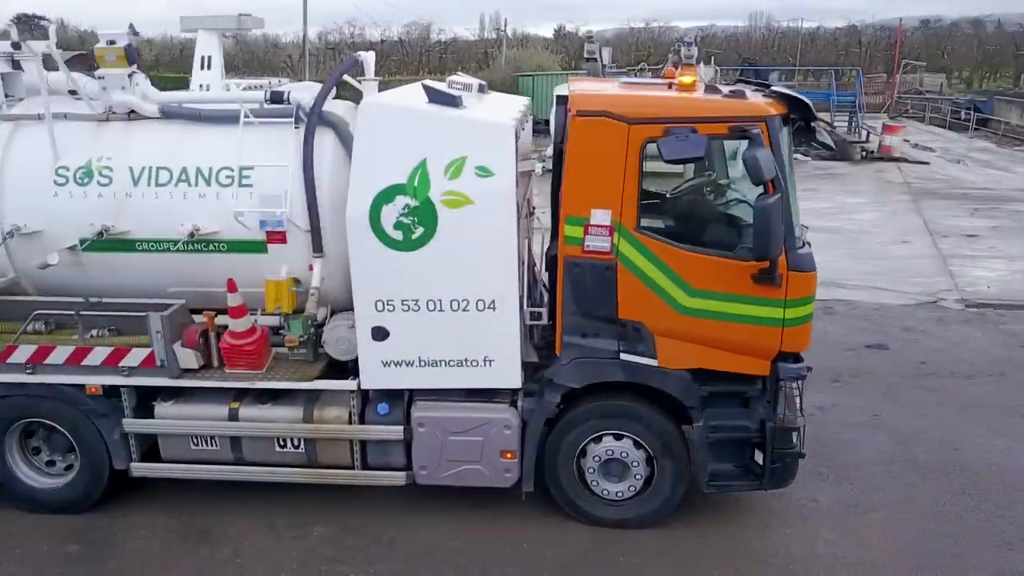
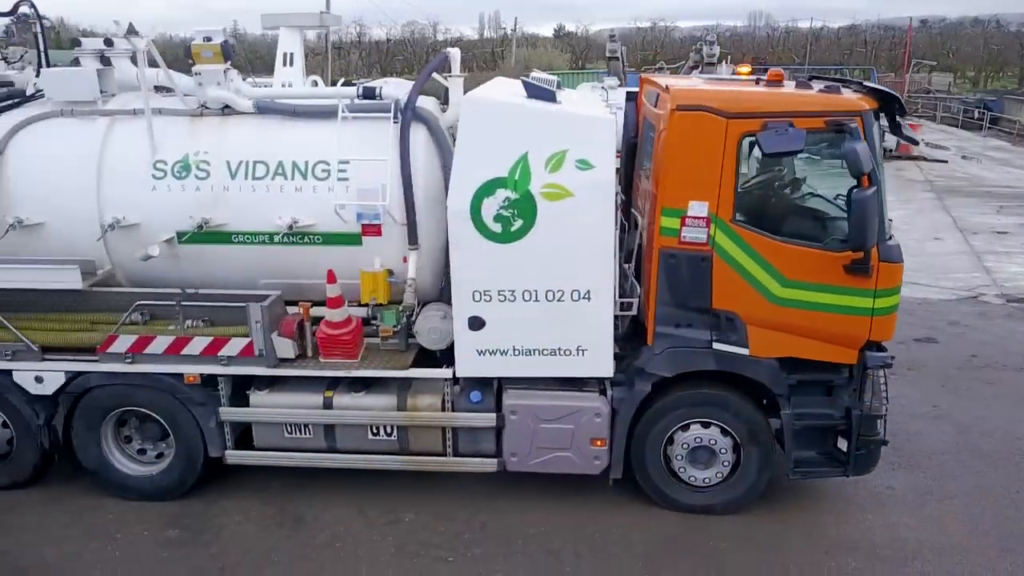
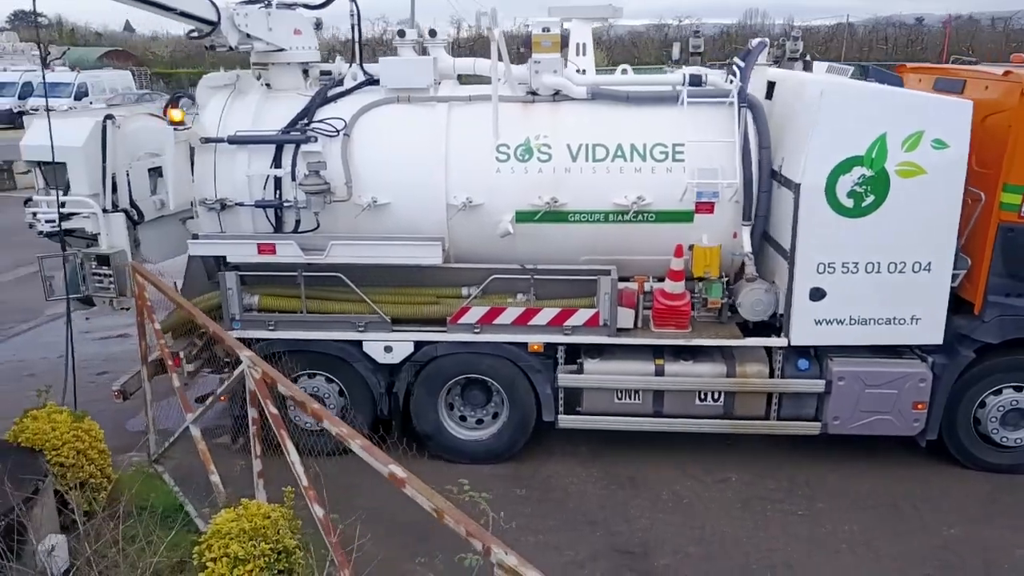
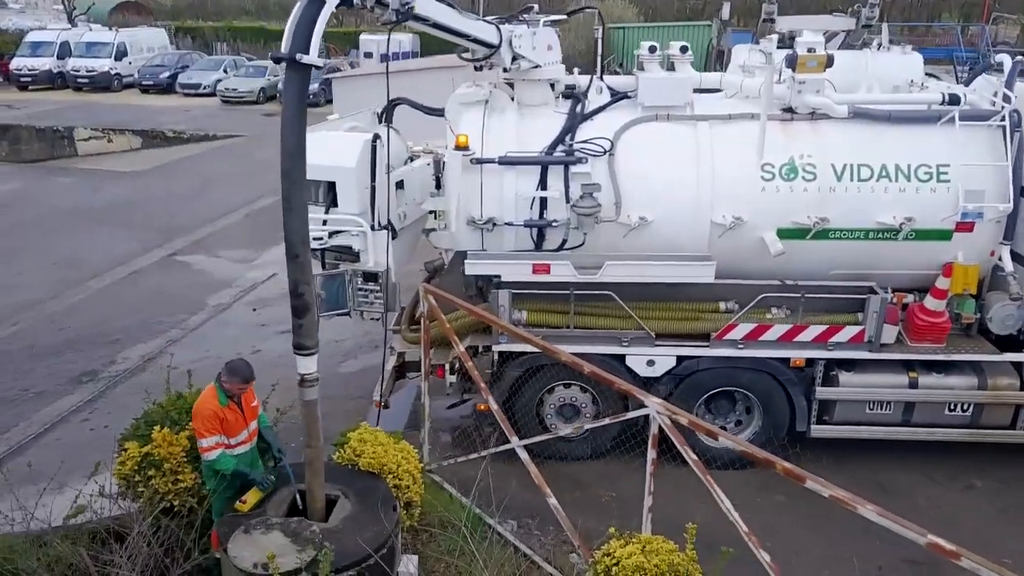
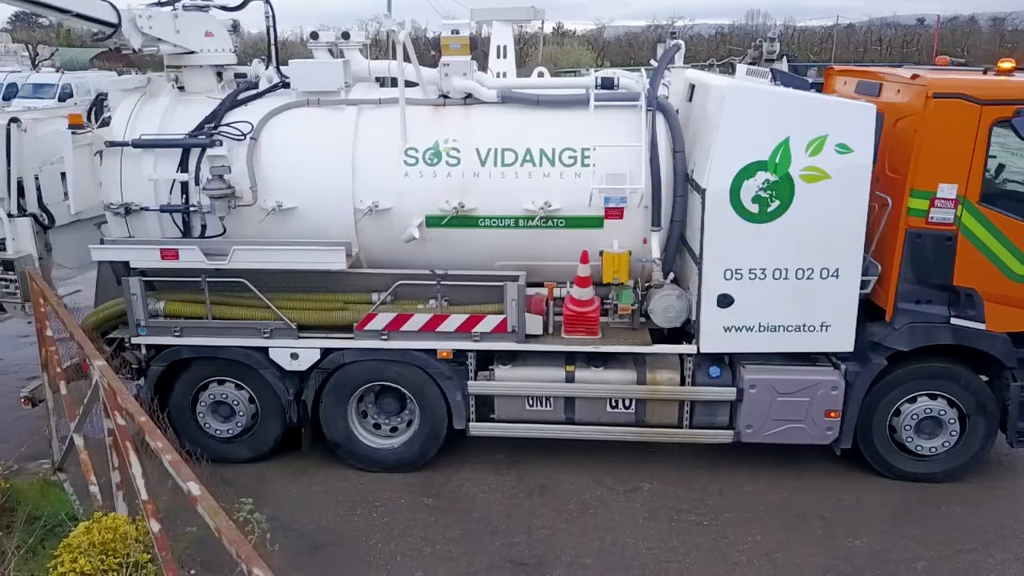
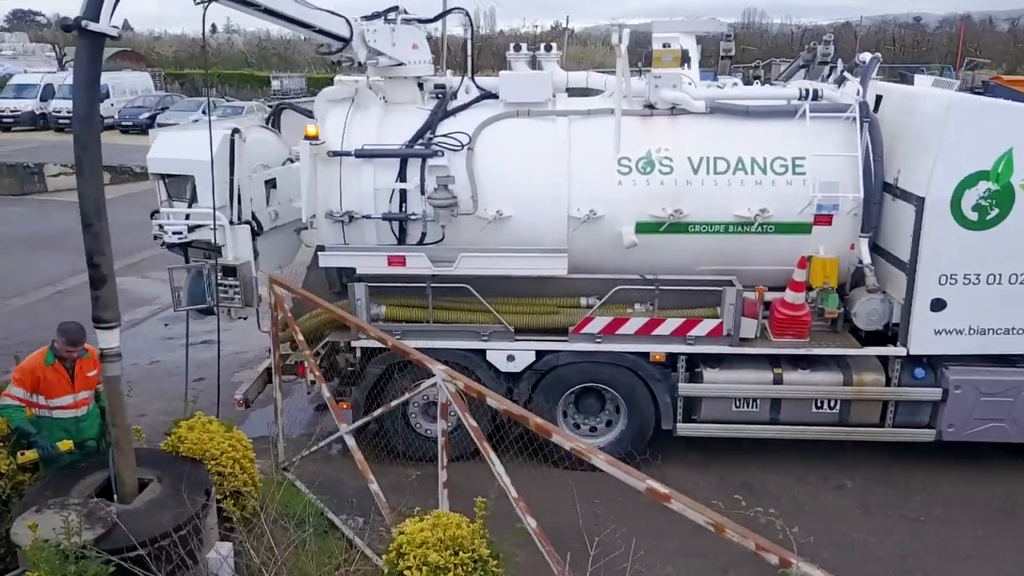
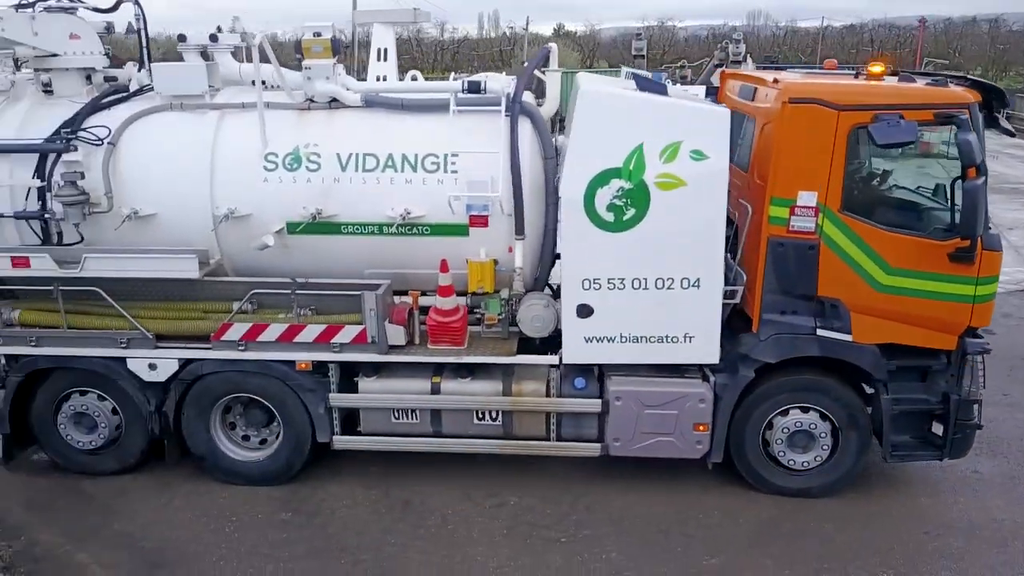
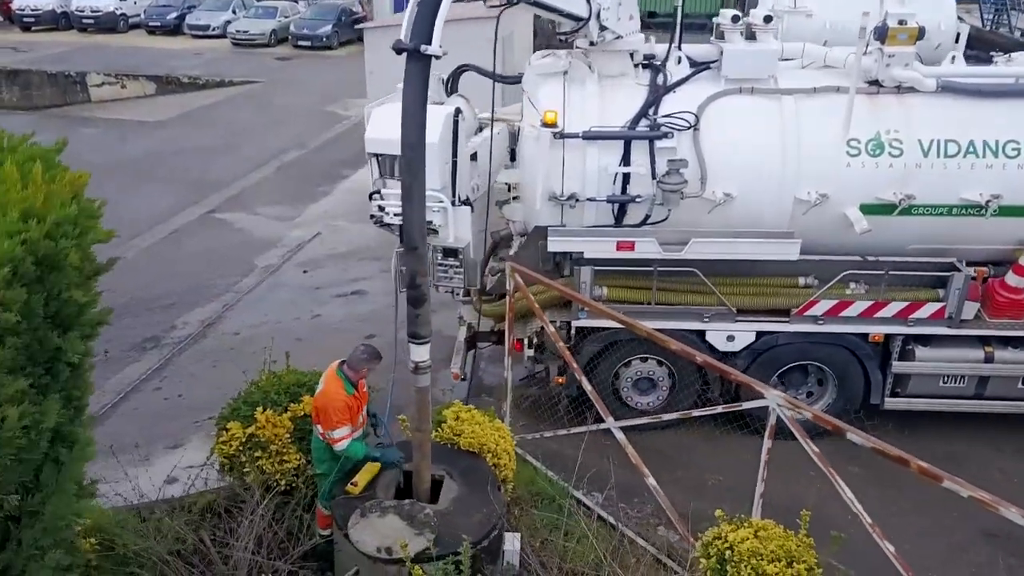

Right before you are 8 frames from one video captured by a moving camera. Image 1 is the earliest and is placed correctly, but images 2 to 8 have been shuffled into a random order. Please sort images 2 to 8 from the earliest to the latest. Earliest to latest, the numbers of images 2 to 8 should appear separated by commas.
2, 7, 5, 3, 6, 4, 8
